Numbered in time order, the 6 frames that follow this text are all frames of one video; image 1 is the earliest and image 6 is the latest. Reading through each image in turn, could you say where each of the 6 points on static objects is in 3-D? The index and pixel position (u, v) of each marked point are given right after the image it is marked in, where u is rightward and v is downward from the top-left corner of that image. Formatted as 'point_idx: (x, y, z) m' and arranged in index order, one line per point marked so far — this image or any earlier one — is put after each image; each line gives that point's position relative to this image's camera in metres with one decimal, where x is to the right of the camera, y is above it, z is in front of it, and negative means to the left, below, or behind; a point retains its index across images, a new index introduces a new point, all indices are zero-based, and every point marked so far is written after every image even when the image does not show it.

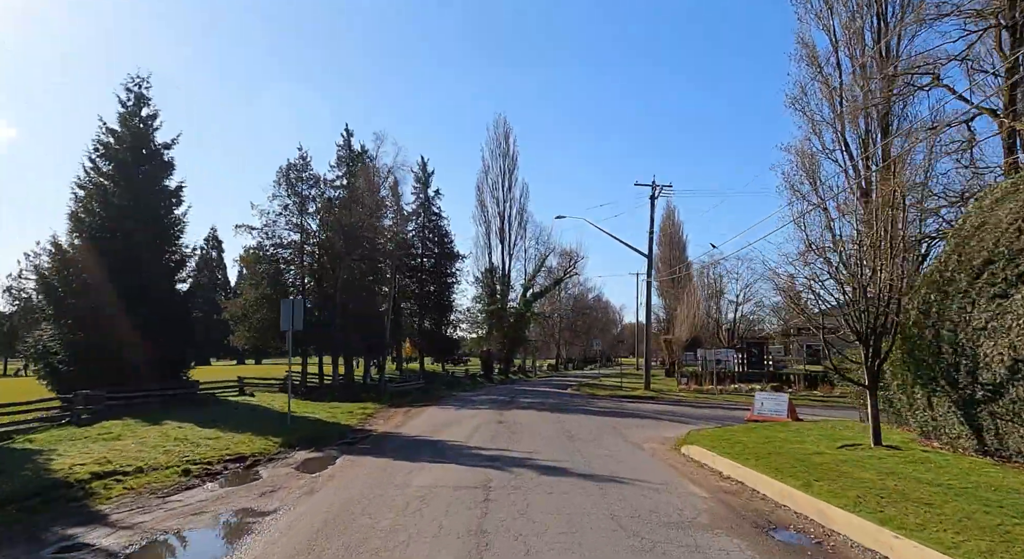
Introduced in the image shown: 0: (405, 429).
0: (-2.3, -3.2, +16.4) m
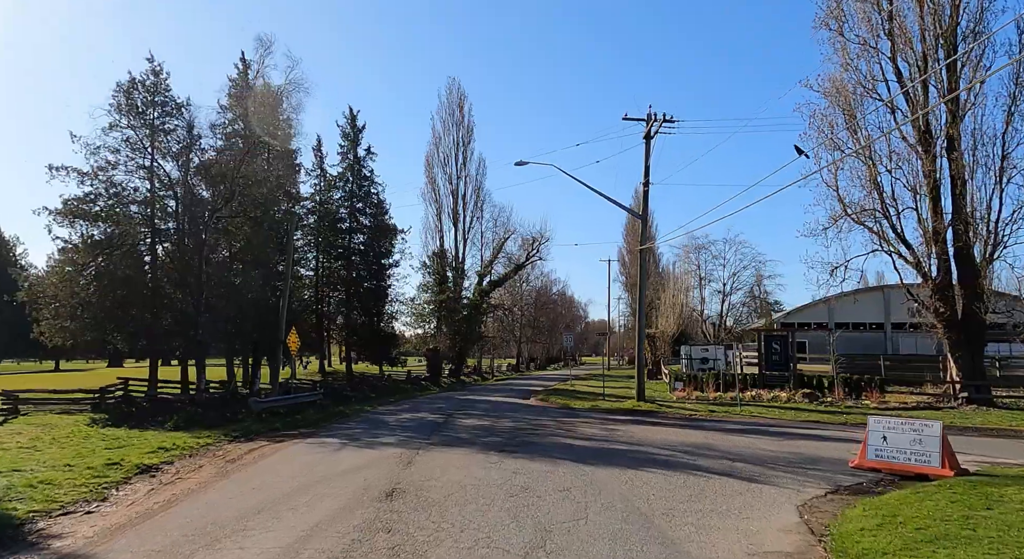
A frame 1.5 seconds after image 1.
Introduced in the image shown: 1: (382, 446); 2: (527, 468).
0: (-3.2, -2.3, +7.0) m
1: (-2.2, -2.7, +12.6) m
2: (+0.2, -2.5, +10.2) m
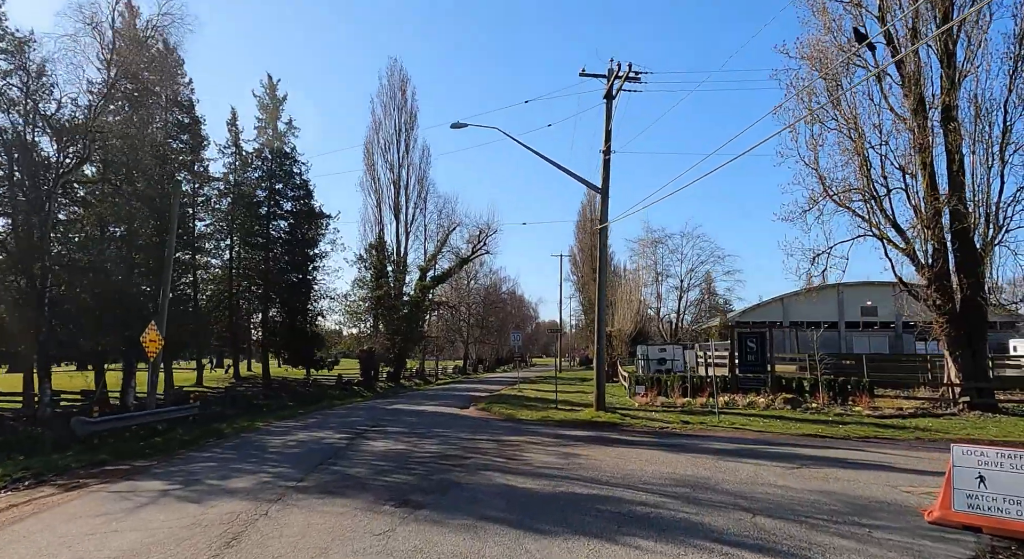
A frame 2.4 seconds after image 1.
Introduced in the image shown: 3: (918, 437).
0: (-3.9, -1.8, +2.6) m
1: (-3.1, -2.3, +8.3) m
2: (-0.6, -2.1, +6.0) m
3: (+9.5, -3.7, +17.7) m
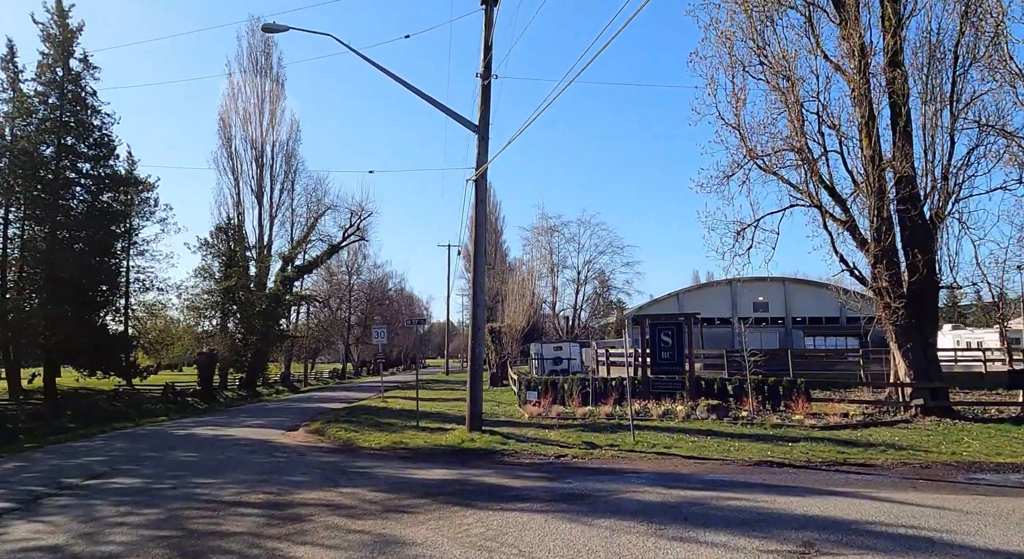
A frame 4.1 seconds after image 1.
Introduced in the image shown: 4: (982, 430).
0: (-4.5, -1.3, -3.7) m
1: (-4.6, -1.8, +2.0) m
2: (-1.8, -1.6, +0.1) m
3: (+6.7, -3.1, +13.1) m
4: (+10.5, -3.3, +16.9) m
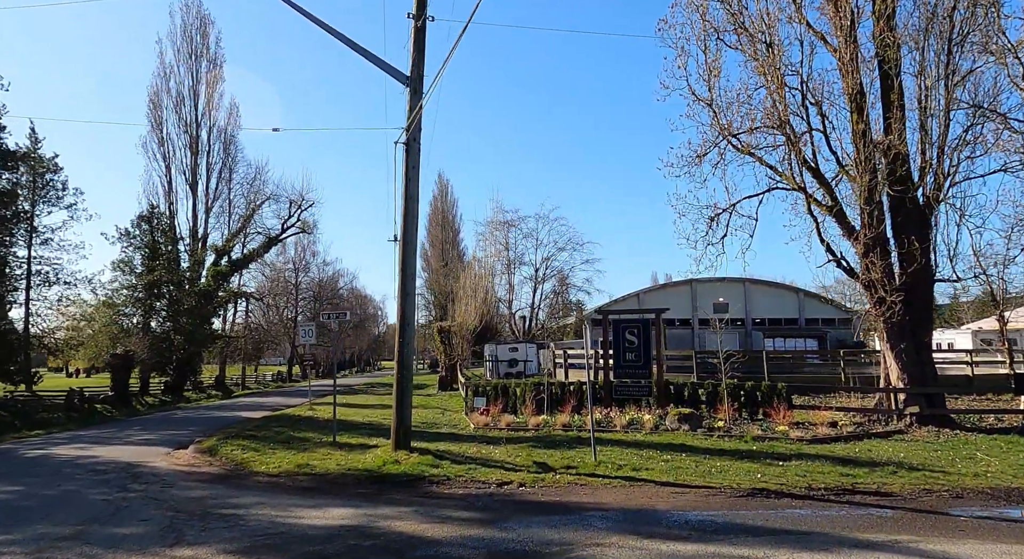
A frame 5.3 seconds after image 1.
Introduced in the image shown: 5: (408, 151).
0: (-4.6, -1.0, -6.7) m
1: (-4.9, -1.5, -1.0) m
2: (-2.0, -1.3, -2.7) m
3: (+5.7, -2.9, +10.7) m
4: (+9.3, -3.1, +14.7) m
5: (-1.8, +2.2, +12.9) m
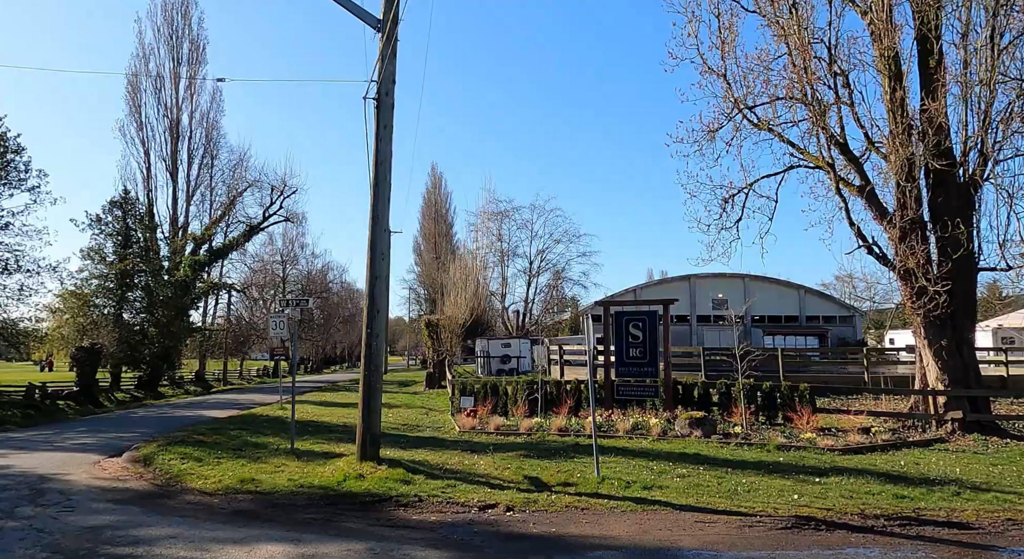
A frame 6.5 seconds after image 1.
0: (-4.6, -0.7, -8.6) m
1: (-5.0, -1.2, -2.9) m
2: (-2.1, -1.1, -4.6) m
3: (+5.5, -2.7, +8.8) m
4: (+9.1, -2.9, +12.8) m
5: (-1.9, +2.5, +10.9) m
